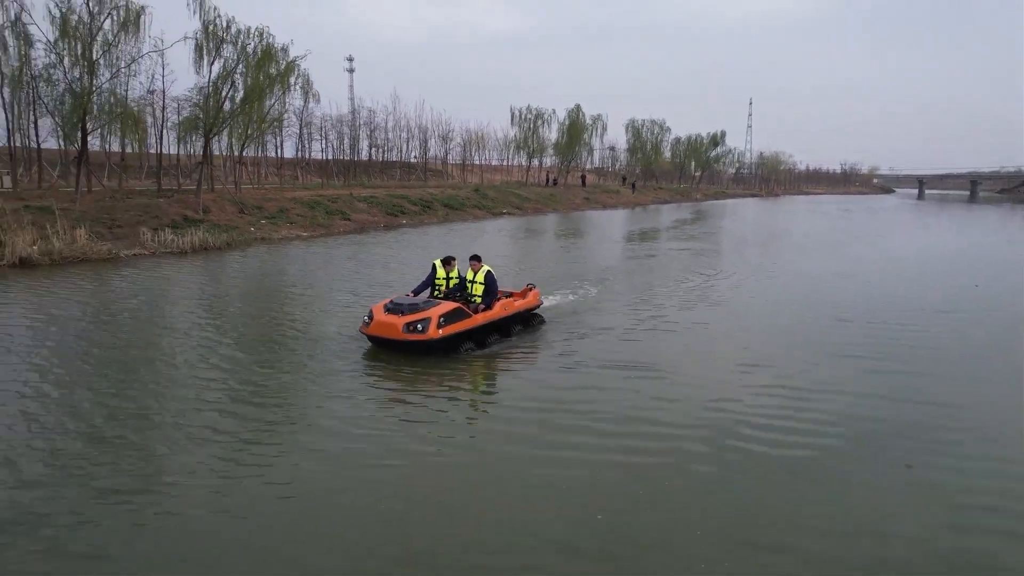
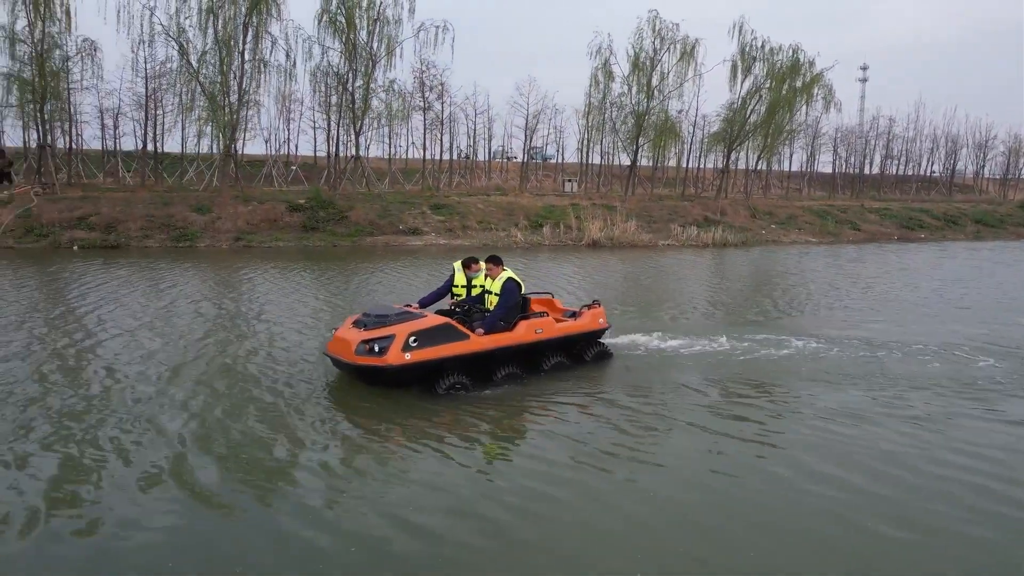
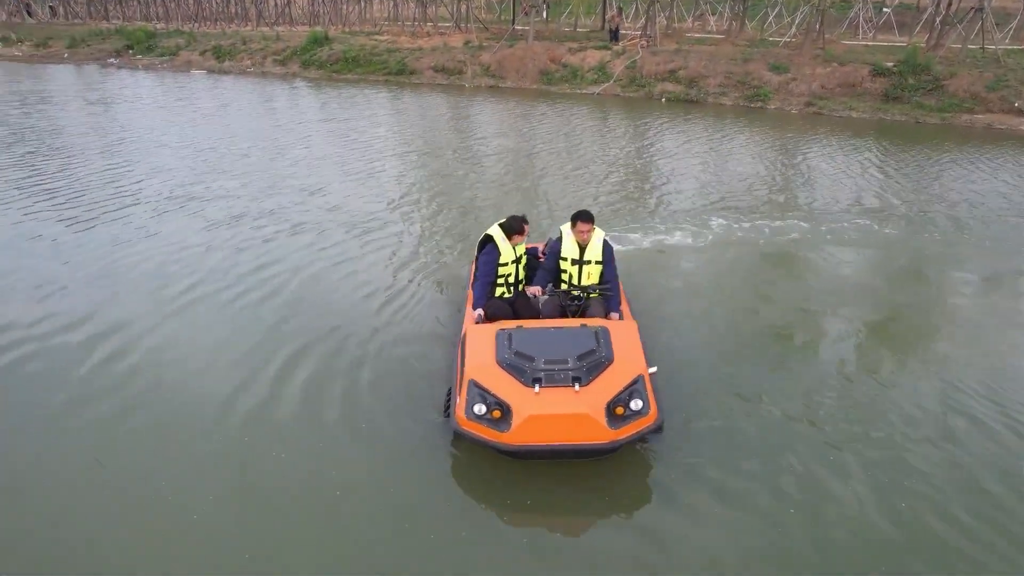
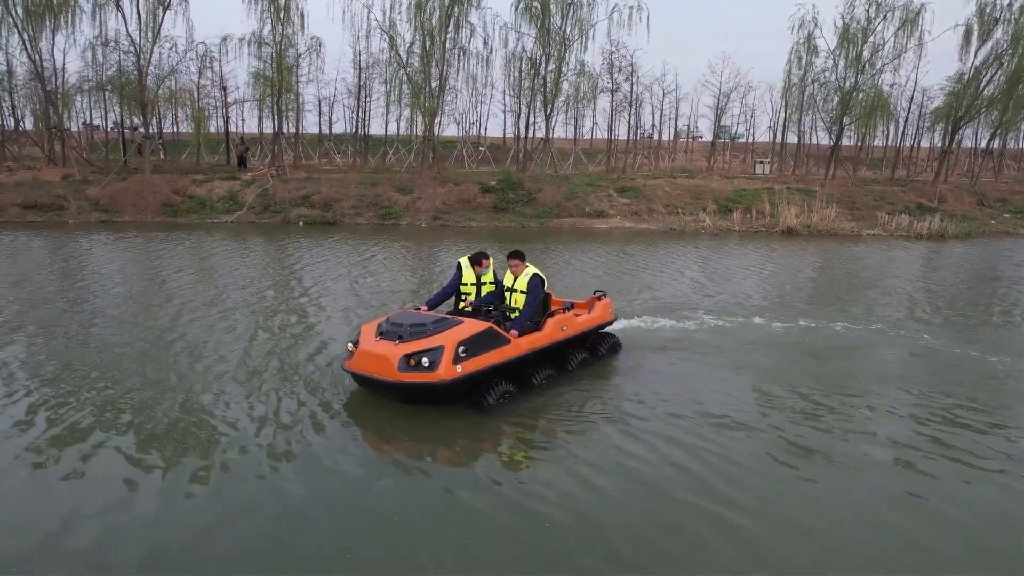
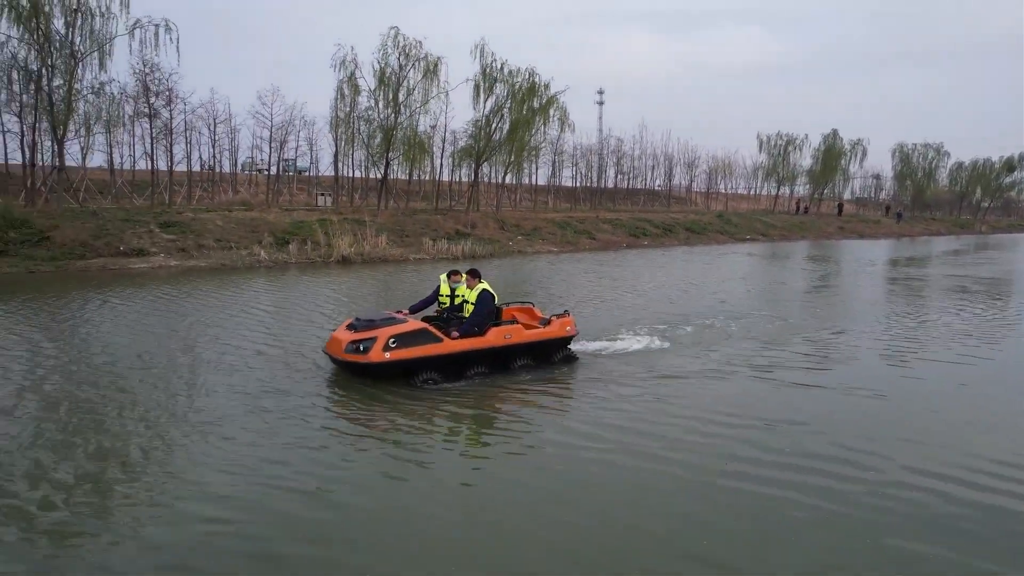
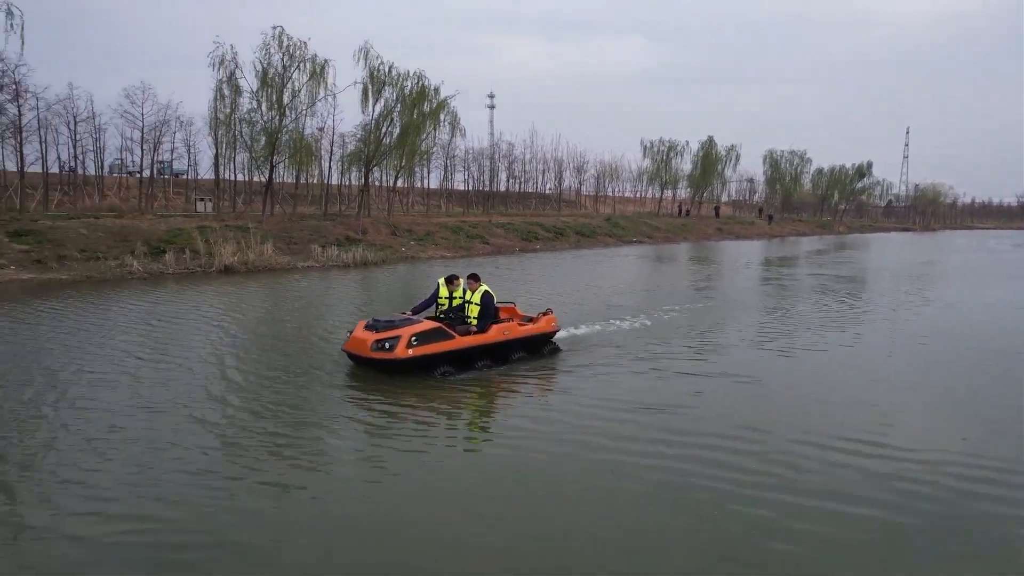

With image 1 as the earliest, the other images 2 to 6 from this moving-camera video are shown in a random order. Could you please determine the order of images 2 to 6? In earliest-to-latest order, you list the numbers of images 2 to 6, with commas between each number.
6, 5, 2, 4, 3
